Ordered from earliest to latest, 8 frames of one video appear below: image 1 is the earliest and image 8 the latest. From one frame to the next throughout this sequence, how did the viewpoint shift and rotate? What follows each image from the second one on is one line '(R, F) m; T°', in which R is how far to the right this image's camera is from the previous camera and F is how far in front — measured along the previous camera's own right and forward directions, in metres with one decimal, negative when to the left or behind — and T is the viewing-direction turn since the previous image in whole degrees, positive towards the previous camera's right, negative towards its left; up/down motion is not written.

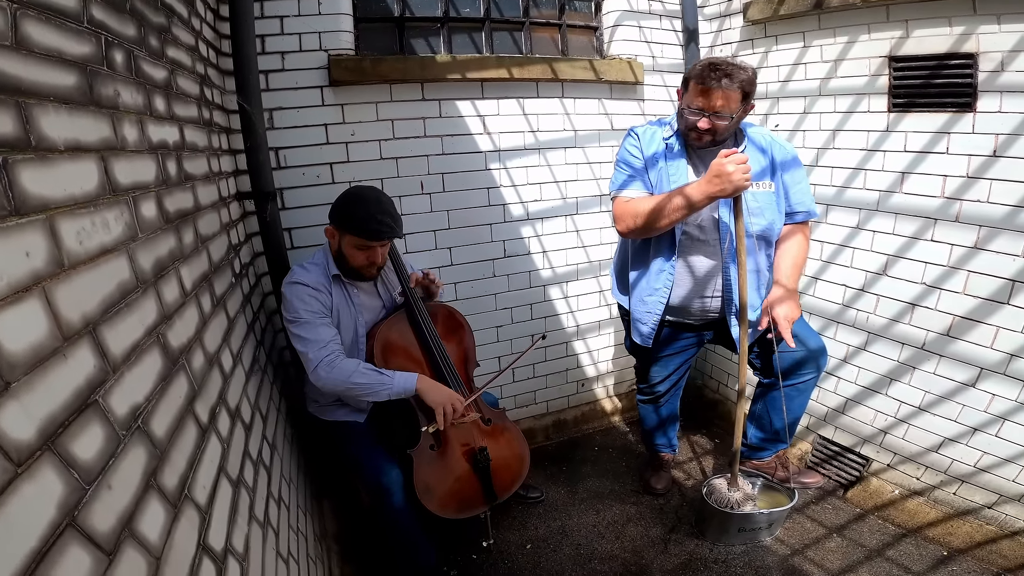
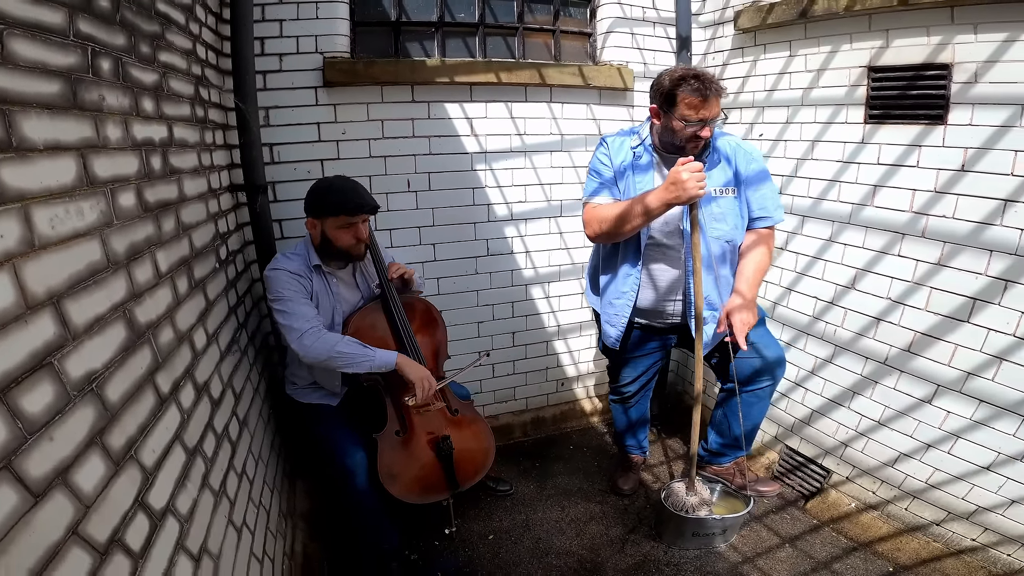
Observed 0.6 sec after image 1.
(+0.3, -0.1) m; -3°
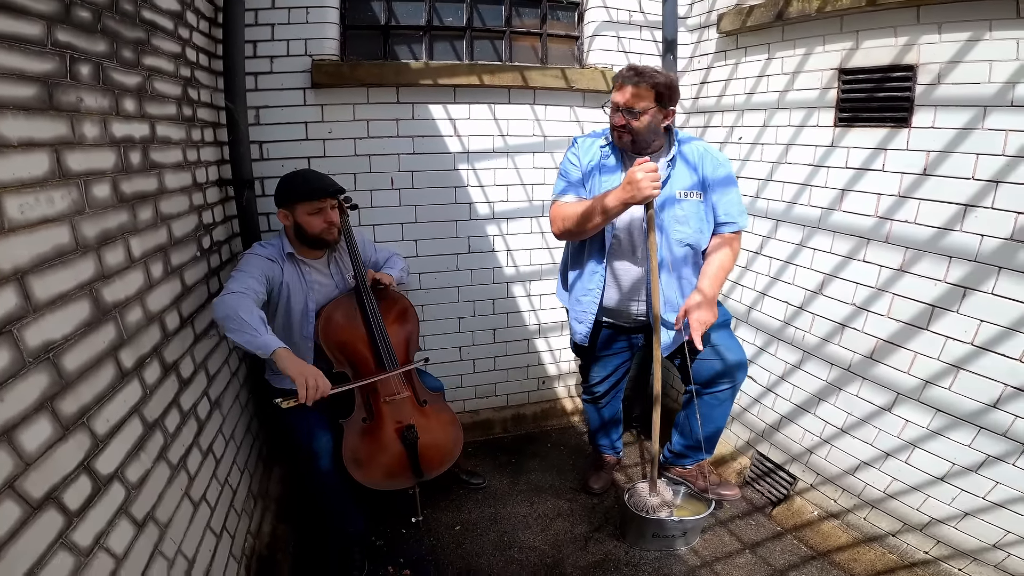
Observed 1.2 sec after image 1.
(+0.3, 0.0) m; -3°
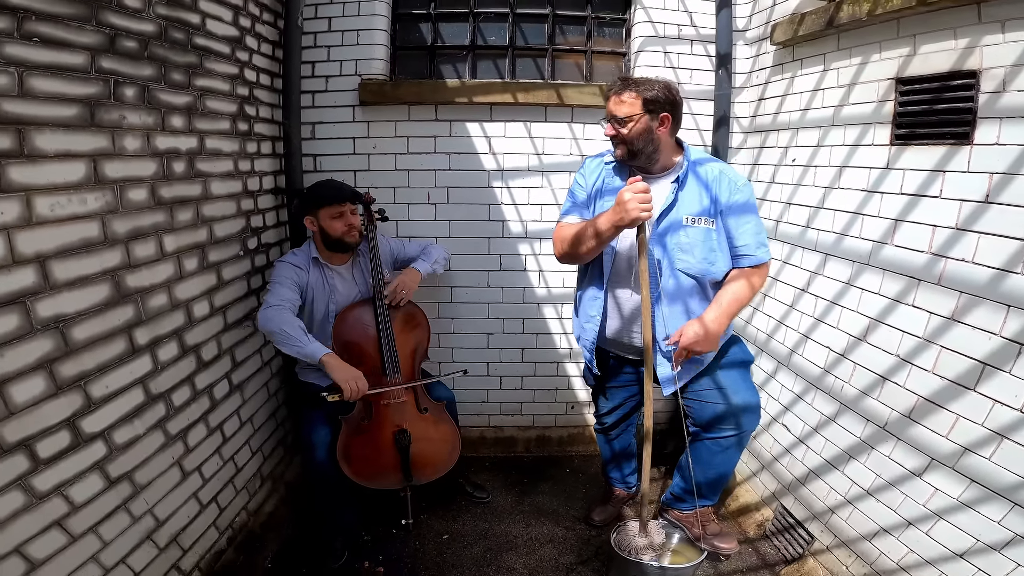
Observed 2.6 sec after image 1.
(+0.5, +0.1) m; -13°
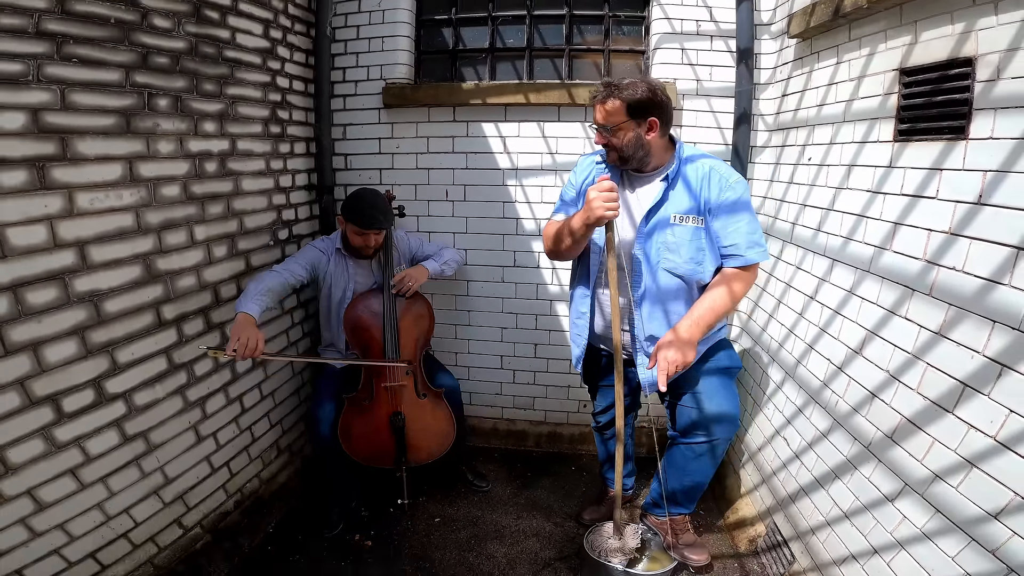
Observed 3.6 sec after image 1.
(+0.4, 0.0) m; -9°
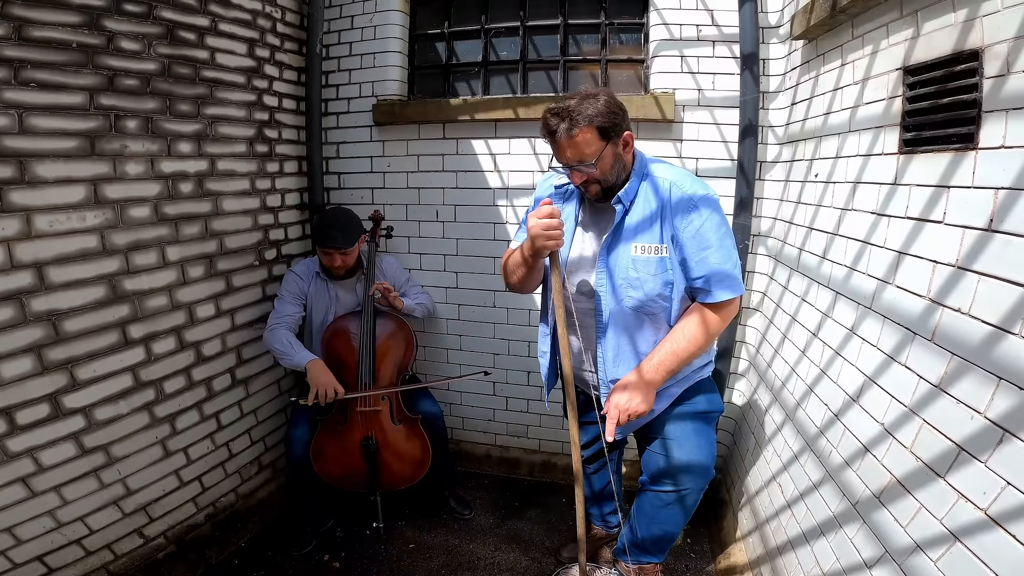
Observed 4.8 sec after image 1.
(+0.4, +0.2) m; -5°
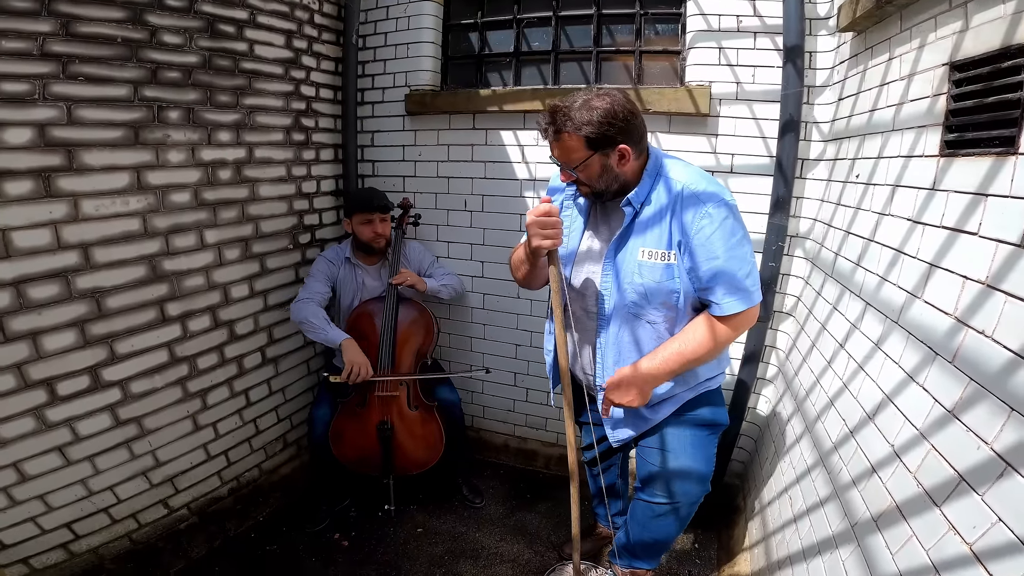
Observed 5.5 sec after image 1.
(+0.1, 0.0) m; -5°
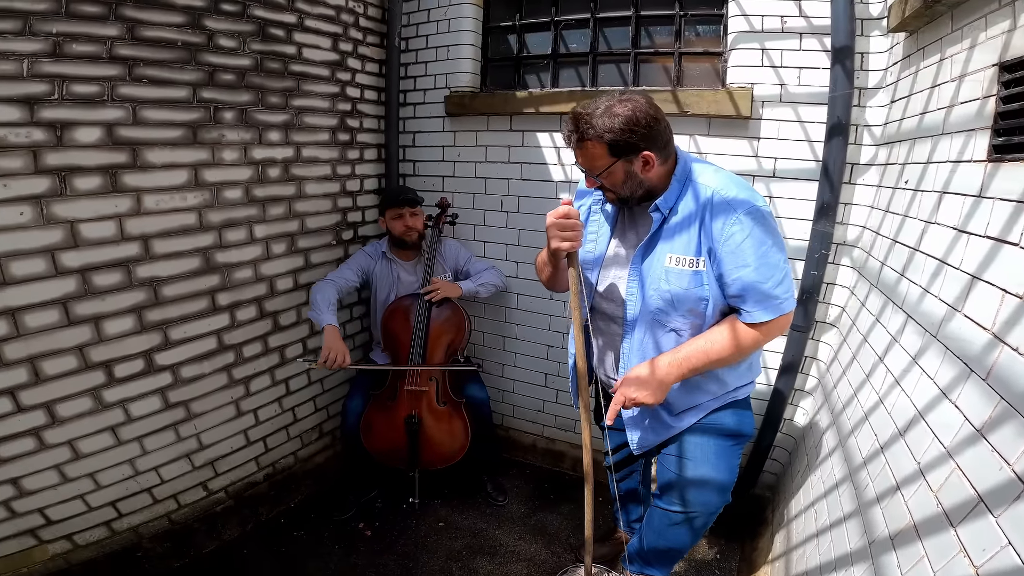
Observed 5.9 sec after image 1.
(+0.1, 0.0) m; -5°
